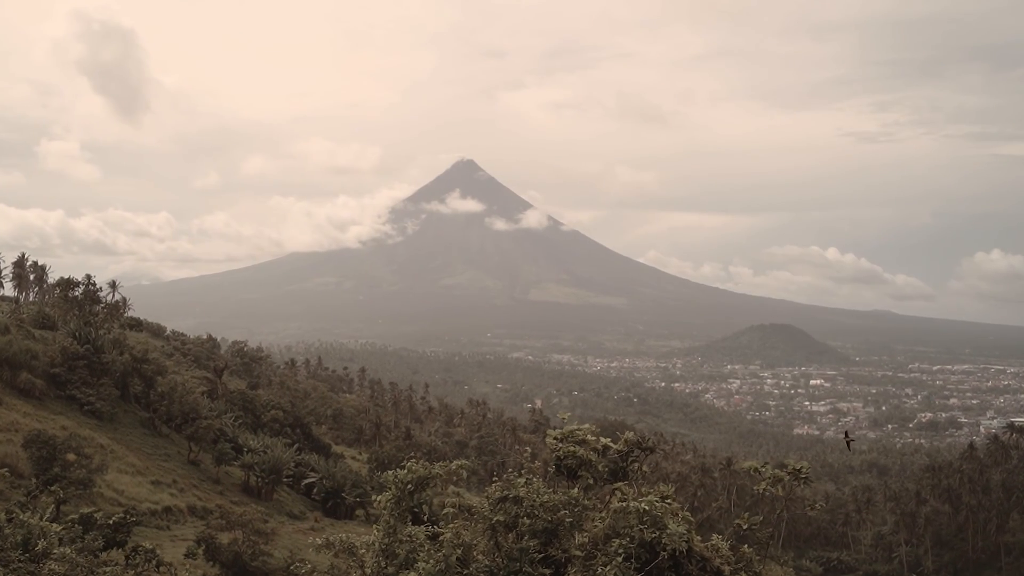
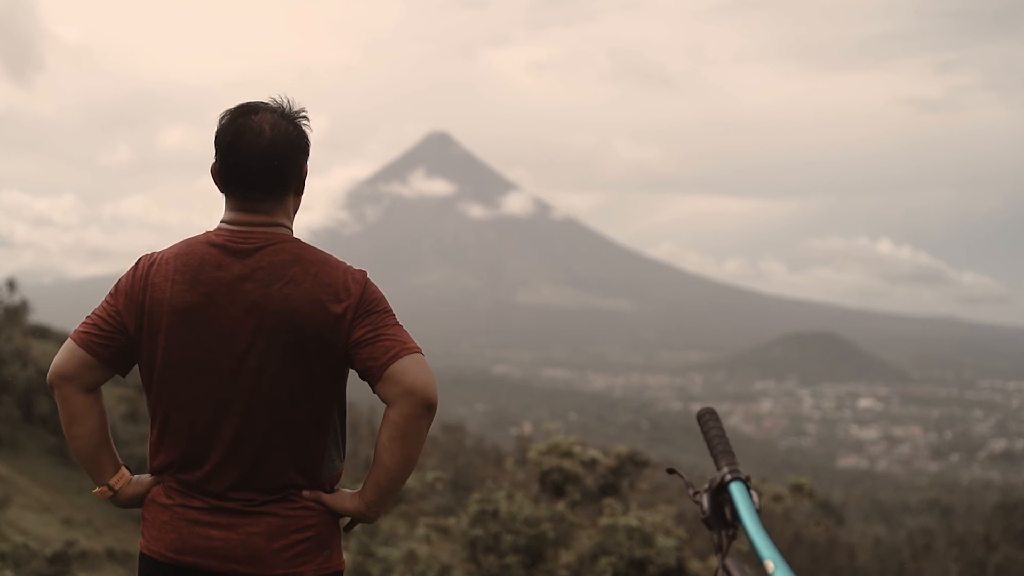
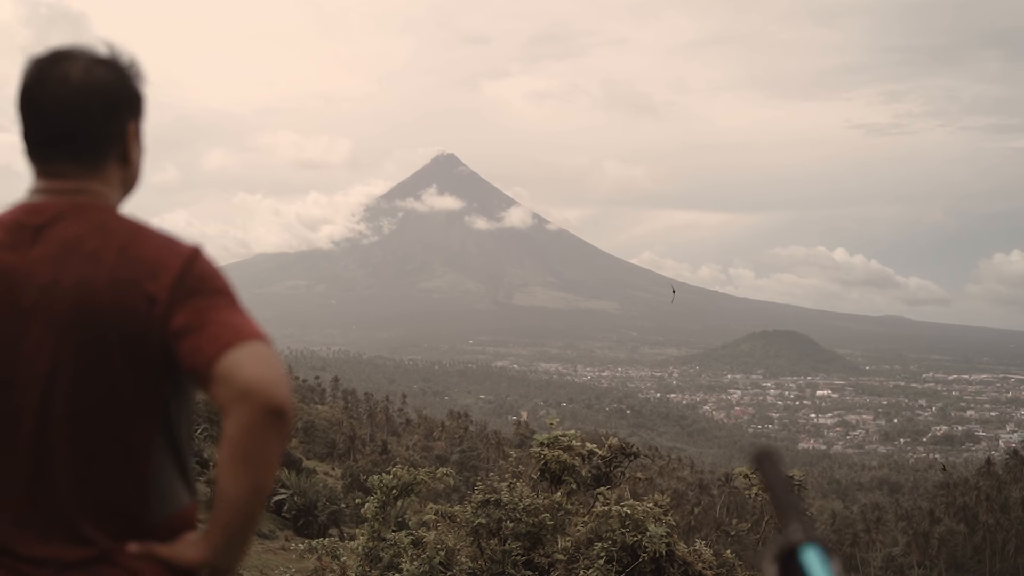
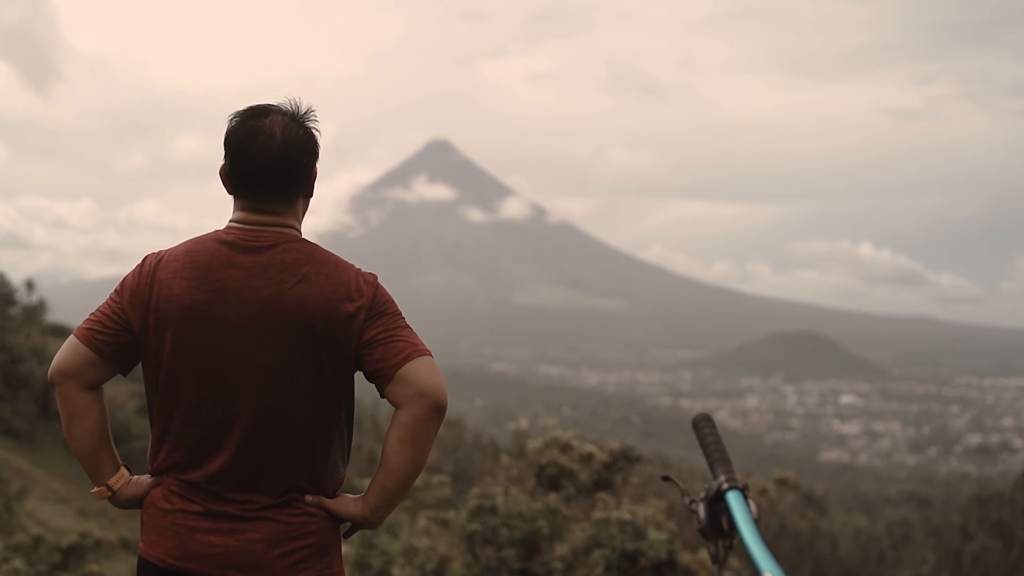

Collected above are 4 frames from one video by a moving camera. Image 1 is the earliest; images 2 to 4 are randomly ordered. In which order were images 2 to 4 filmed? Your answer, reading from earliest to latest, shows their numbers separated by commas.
3, 4, 2
